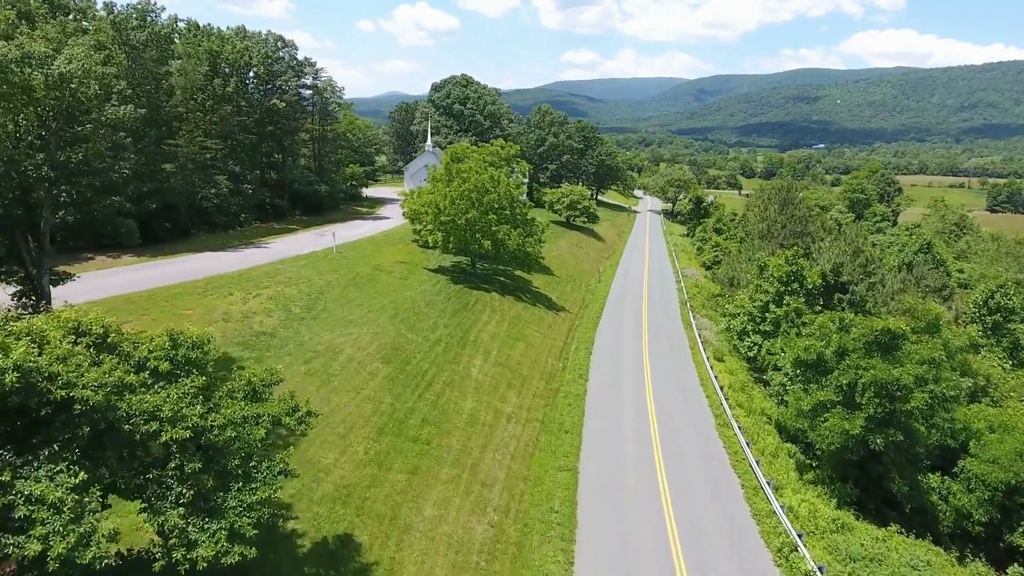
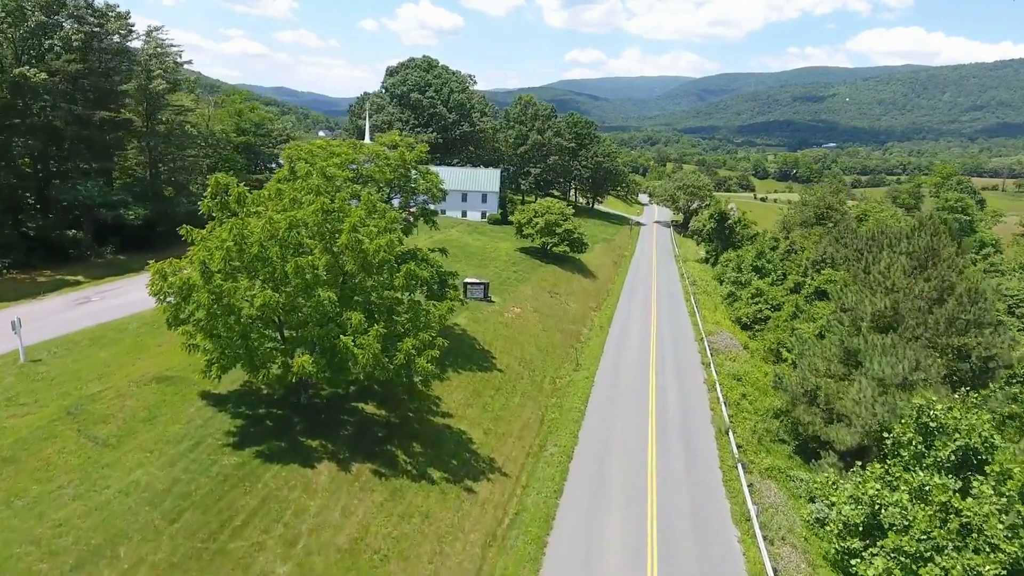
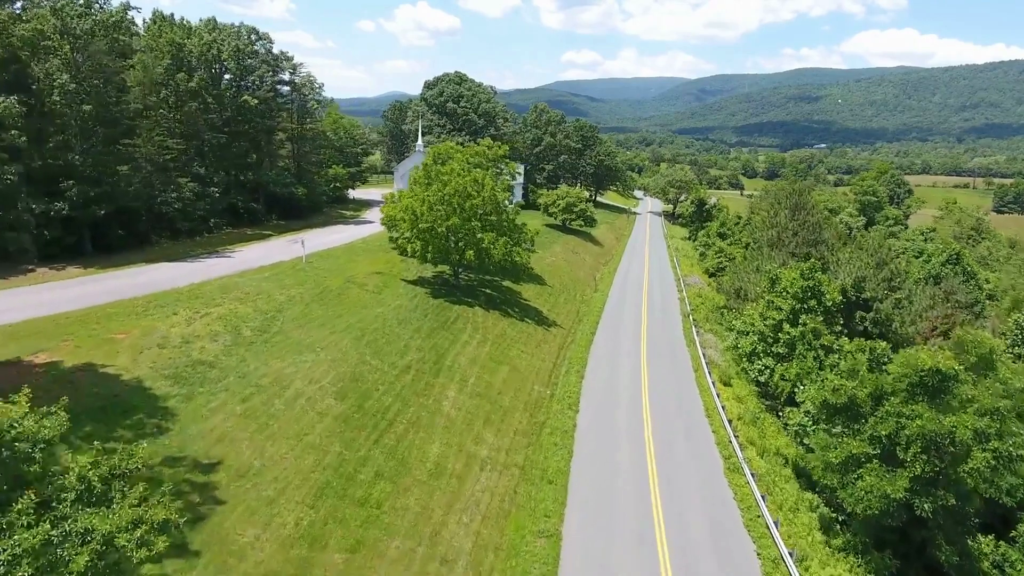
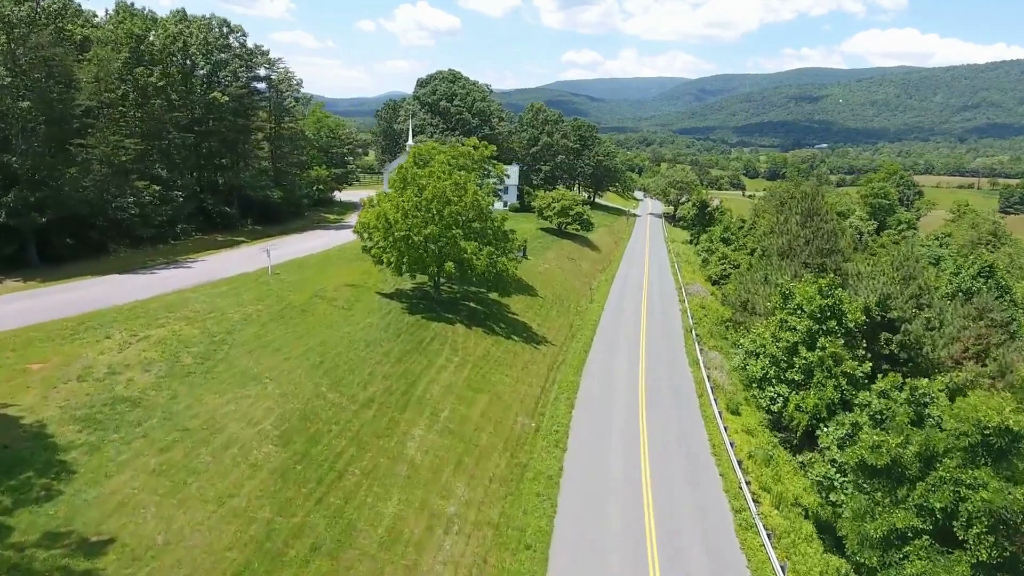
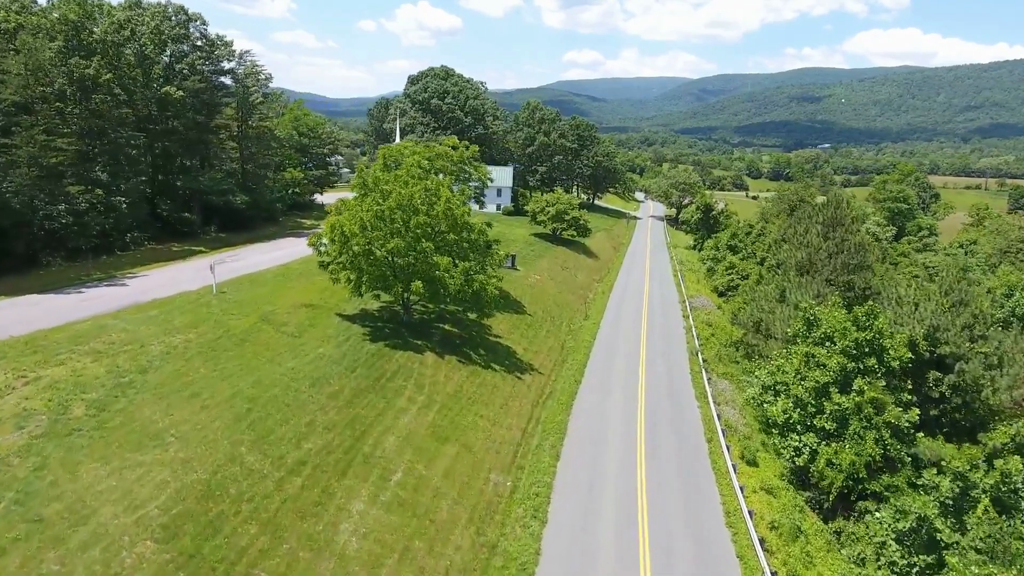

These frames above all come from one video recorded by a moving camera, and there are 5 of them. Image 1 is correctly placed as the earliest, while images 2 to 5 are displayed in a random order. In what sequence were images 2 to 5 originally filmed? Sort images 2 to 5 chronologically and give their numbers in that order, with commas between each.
3, 4, 5, 2
